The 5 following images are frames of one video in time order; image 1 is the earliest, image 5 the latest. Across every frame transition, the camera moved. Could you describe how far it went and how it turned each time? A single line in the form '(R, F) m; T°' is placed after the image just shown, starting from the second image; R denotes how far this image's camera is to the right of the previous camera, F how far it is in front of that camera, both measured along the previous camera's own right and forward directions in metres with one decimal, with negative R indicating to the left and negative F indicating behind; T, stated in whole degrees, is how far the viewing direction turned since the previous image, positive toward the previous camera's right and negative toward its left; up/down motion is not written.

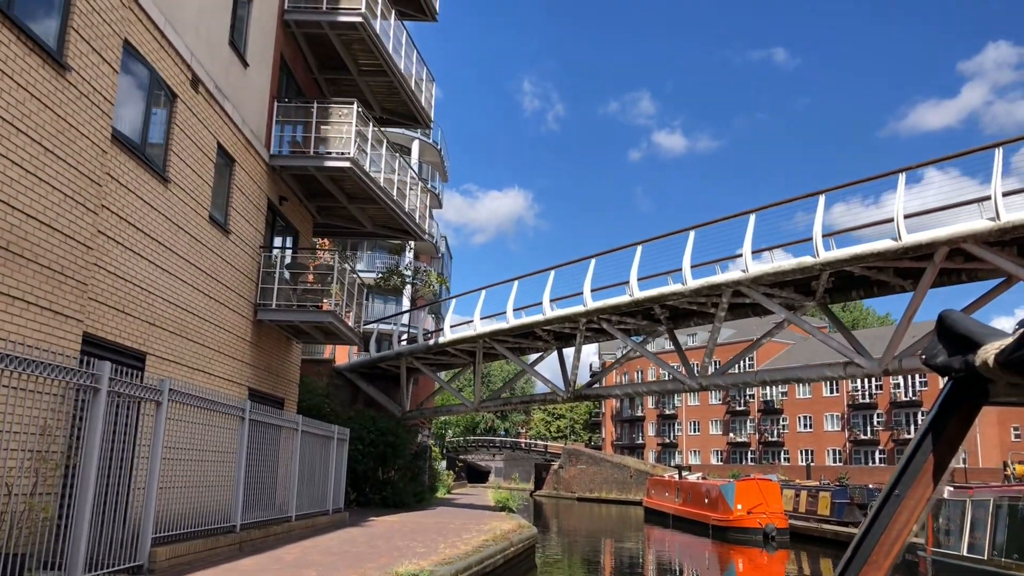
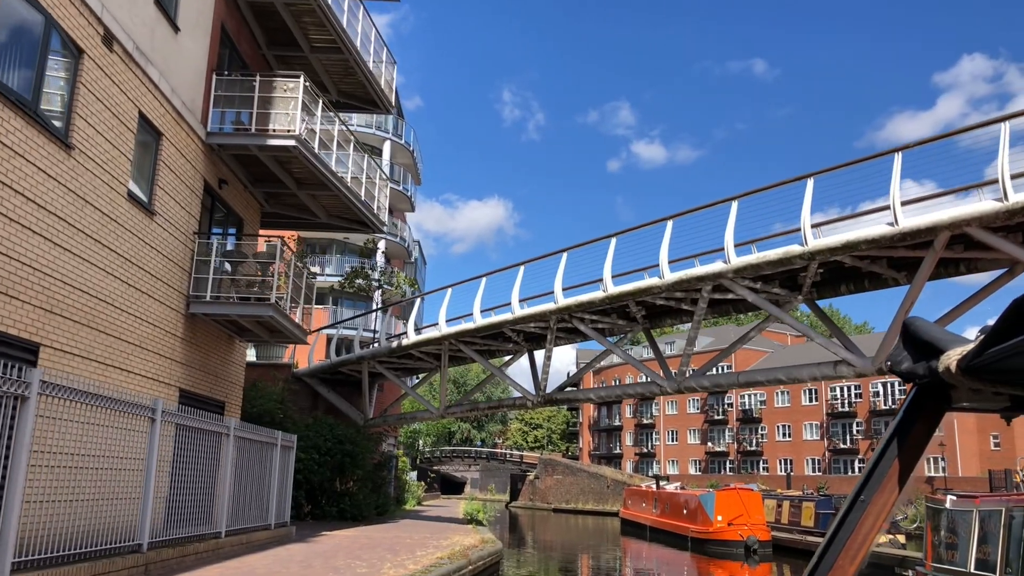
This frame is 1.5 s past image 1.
(+0.3, +1.2) m; +2°
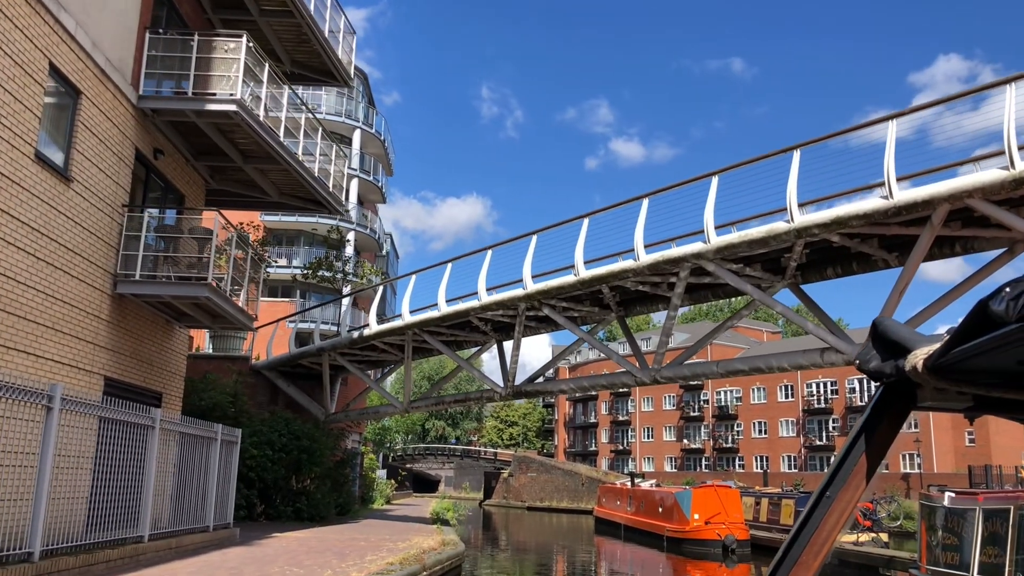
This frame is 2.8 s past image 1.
(+0.2, +1.0) m; +2°
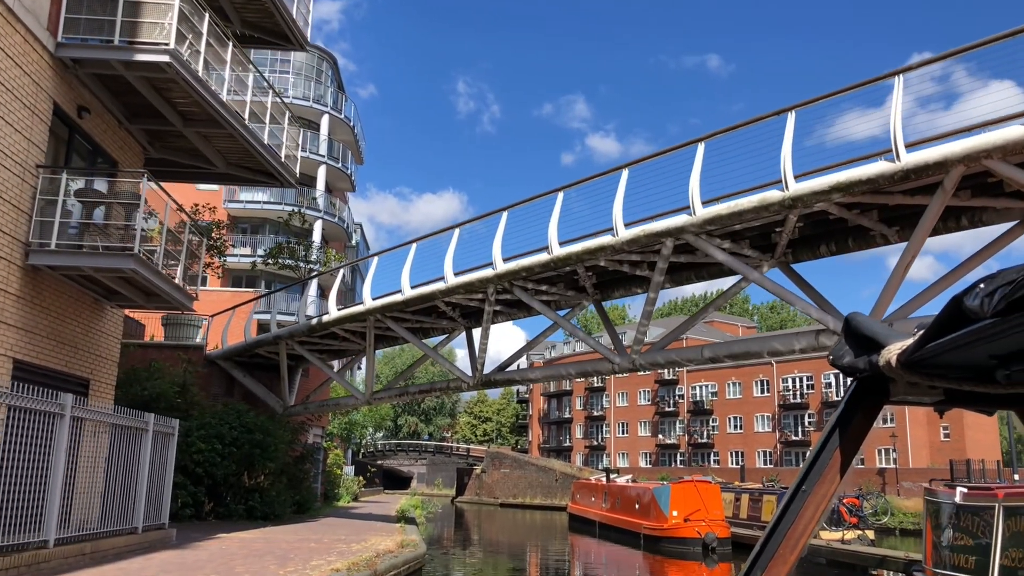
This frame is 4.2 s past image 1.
(+0.1, +1.1) m; +2°
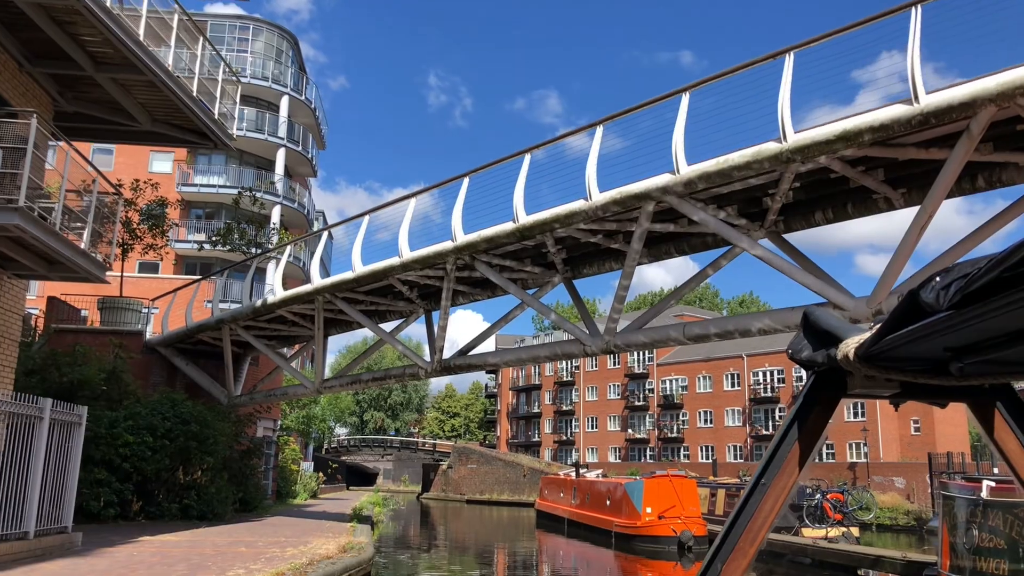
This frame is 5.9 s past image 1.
(+0.1, +1.3) m; +2°
